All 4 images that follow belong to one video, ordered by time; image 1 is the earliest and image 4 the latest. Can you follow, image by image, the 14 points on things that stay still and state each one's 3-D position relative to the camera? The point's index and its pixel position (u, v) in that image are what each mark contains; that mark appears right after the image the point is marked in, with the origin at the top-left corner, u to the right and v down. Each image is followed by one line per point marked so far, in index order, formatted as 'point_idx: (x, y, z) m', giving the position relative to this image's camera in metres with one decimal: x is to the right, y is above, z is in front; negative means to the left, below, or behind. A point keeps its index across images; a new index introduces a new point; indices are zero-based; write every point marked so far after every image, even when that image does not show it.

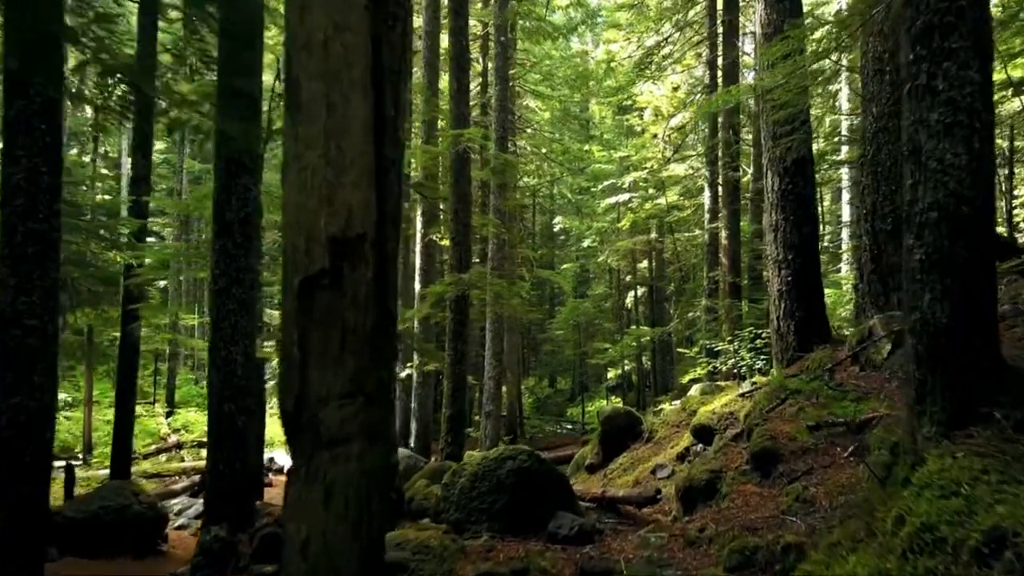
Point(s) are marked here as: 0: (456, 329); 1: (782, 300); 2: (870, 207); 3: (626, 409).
0: (-0.9, -0.7, +11.5) m
1: (+2.9, -0.1, +7.4) m
2: (+4.8, +1.1, +9.1) m
3: (+1.5, -1.6, +8.8) m
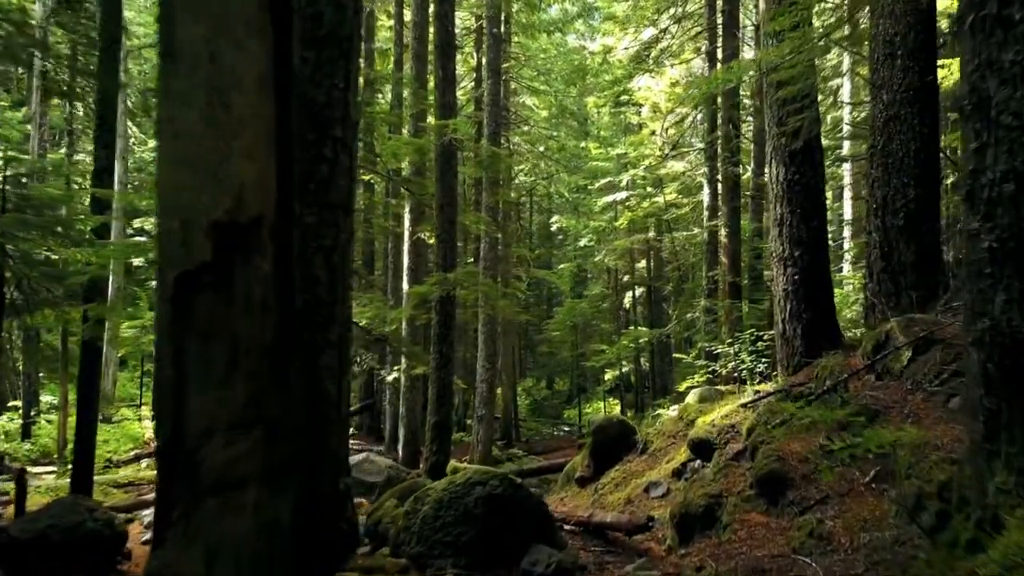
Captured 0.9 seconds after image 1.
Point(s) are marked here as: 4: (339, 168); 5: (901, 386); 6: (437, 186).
0: (-1.1, -0.7, +10.9) m
1: (+2.8, -0.1, +6.9) m
2: (+4.6, +1.1, +8.6) m
3: (+1.3, -1.6, +8.2) m
4: (-1.0, +0.7, +4.0) m
5: (+2.9, -0.7, +5.1) m
6: (-1.3, +1.7, +11.2) m
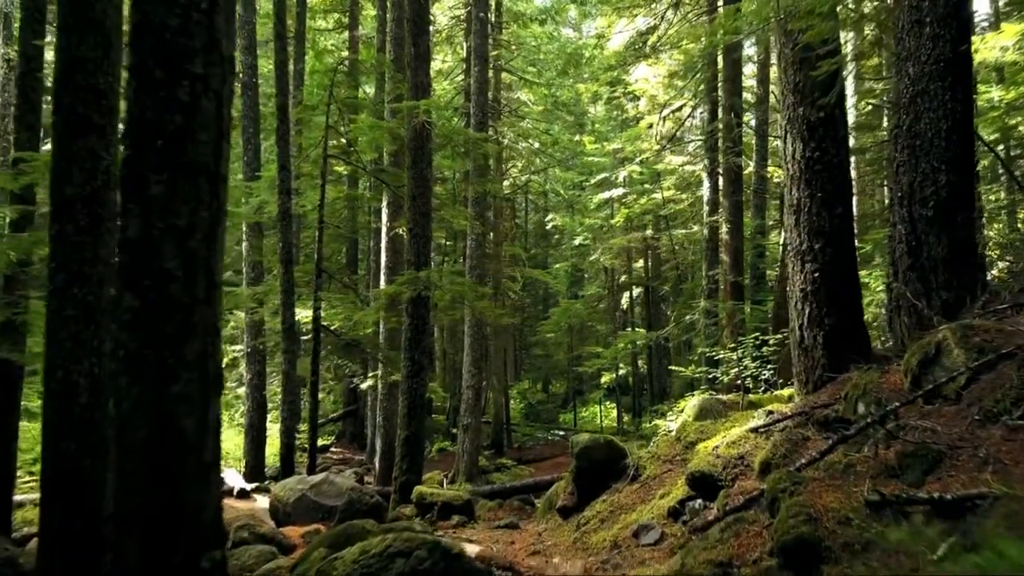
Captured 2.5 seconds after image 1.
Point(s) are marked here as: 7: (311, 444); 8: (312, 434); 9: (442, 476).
0: (-1.4, -0.7, +9.9) m
1: (+2.5, -0.1, +5.8) m
2: (+4.3, +1.1, +7.5) m
3: (+1.0, -1.6, +7.2) m
4: (-1.3, +0.7, +2.9) m
5: (+2.6, -0.7, +4.1) m
6: (-1.5, +1.7, +10.1) m
7: (-3.6, -2.8, +12.2) m
8: (-3.6, -2.6, +12.2) m
9: (-1.7, -4.7, +17.2) m
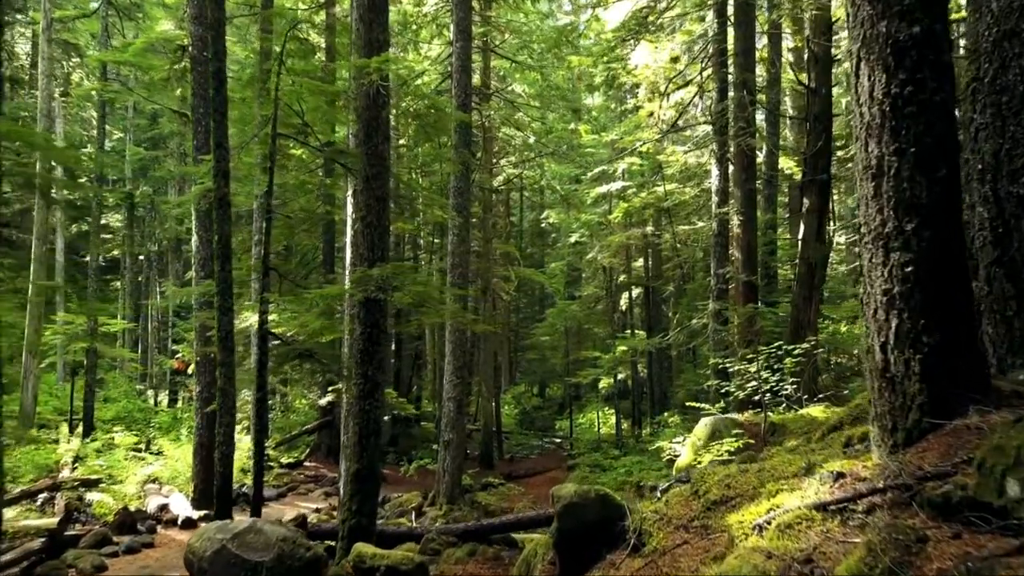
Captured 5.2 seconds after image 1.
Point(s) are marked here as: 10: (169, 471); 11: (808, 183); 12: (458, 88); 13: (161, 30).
0: (-1.7, -0.7, +8.1) m
1: (+2.2, -0.1, +4.1) m
2: (+4.0, +1.1, +5.8) m
3: (+0.7, -1.6, +5.5) m
4: (-1.6, +0.7, +1.2) m
5: (+2.3, -0.7, +2.3) m
6: (-1.8, +1.7, +8.4) m
7: (-3.9, -2.8, +10.5) m
8: (-3.9, -2.6, +10.5) m
9: (-2.1, -4.7, +15.5) m
10: (-7.6, -4.0, +15.1) m
11: (+5.1, +1.8, +11.7) m
12: (-1.3, +4.6, +15.9) m
13: (-7.6, +5.6, +14.8) m
